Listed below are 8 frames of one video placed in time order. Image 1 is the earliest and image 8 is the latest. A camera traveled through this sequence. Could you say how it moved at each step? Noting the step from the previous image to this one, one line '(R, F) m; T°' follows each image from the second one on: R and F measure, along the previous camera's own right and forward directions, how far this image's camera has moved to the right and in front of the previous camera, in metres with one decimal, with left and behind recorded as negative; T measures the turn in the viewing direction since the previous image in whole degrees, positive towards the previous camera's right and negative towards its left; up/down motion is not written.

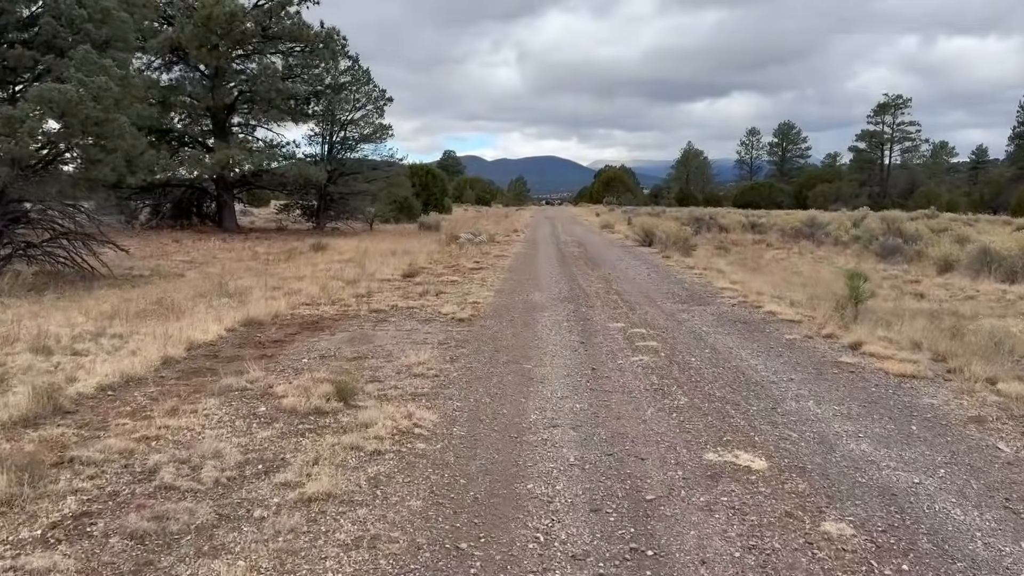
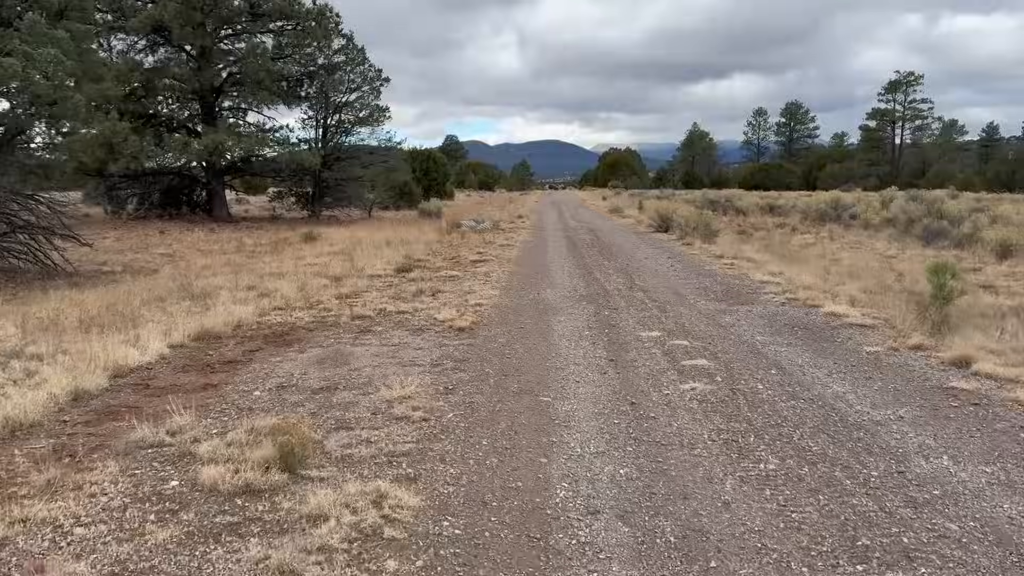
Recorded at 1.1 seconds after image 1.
(0.0, +1.5) m; 0°
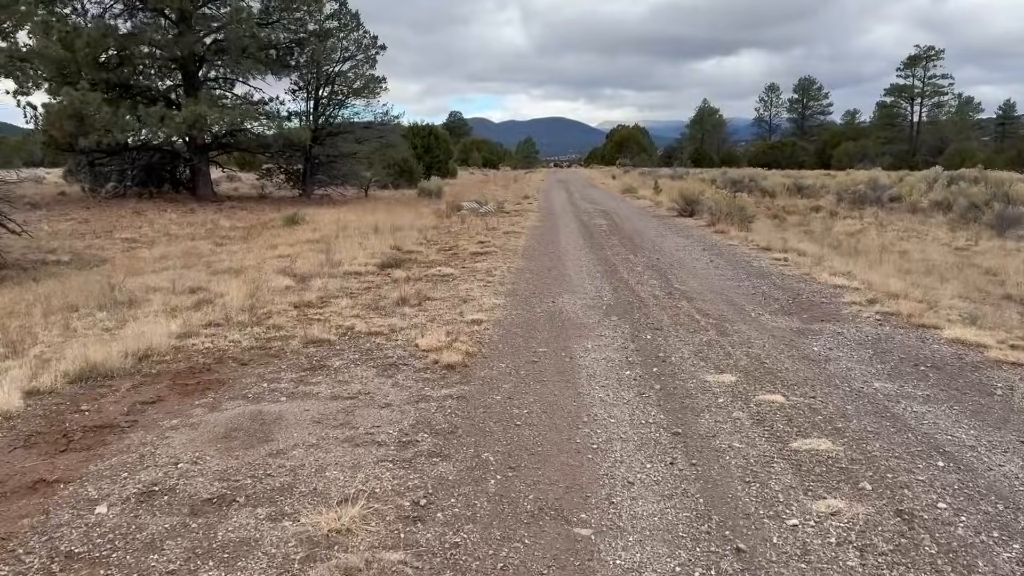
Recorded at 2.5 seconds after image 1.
(0.0, +2.0) m; 0°
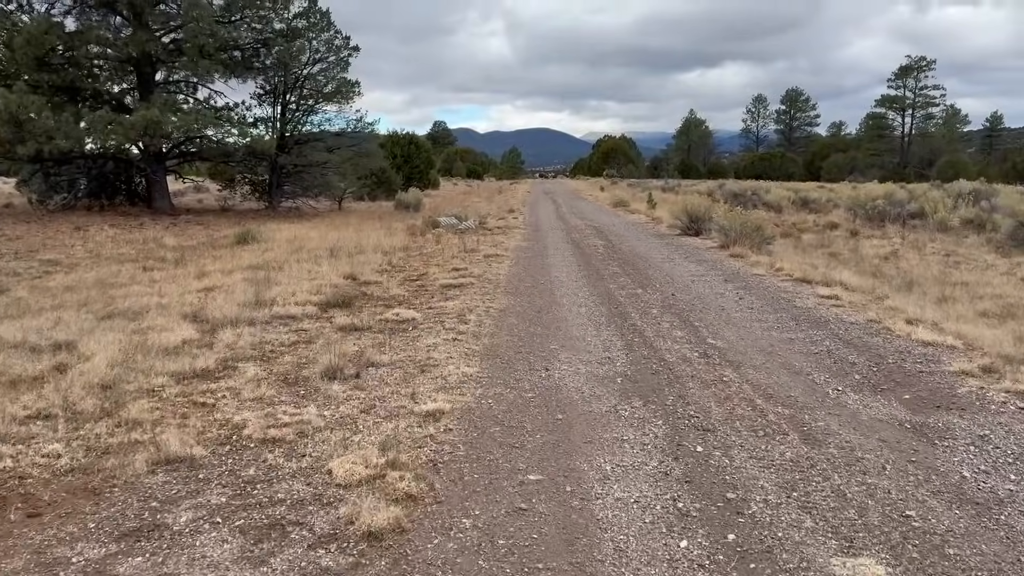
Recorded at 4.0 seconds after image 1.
(0.0, +2.0) m; +1°
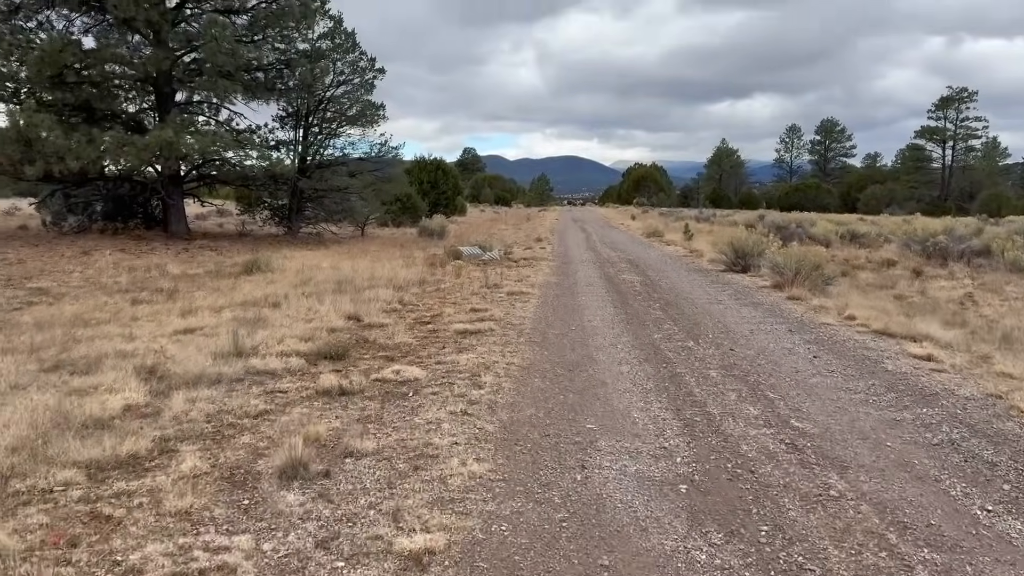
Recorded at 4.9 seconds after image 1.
(0.0, +1.3) m; -2°
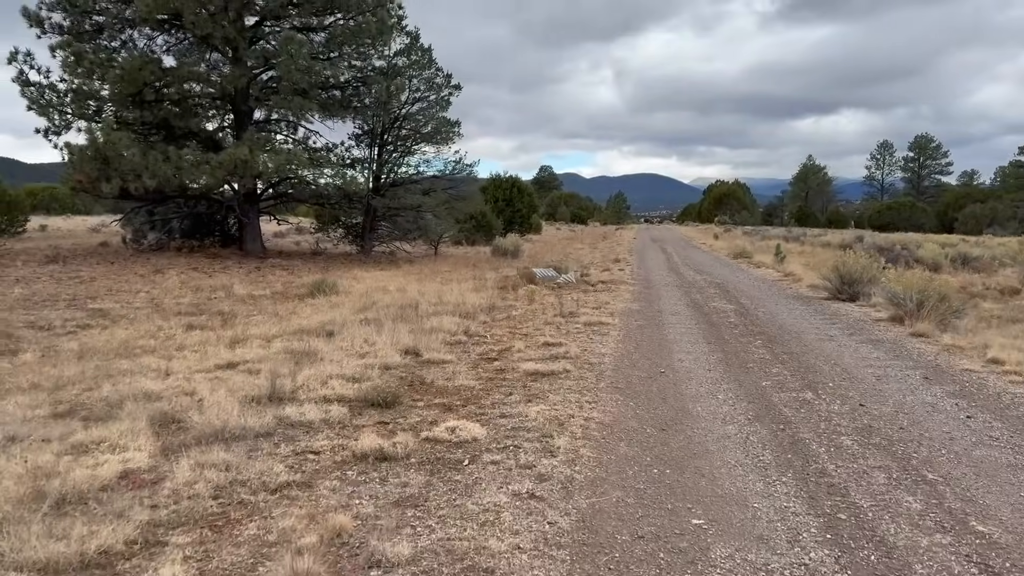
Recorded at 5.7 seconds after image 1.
(0.0, +1.0) m; -5°
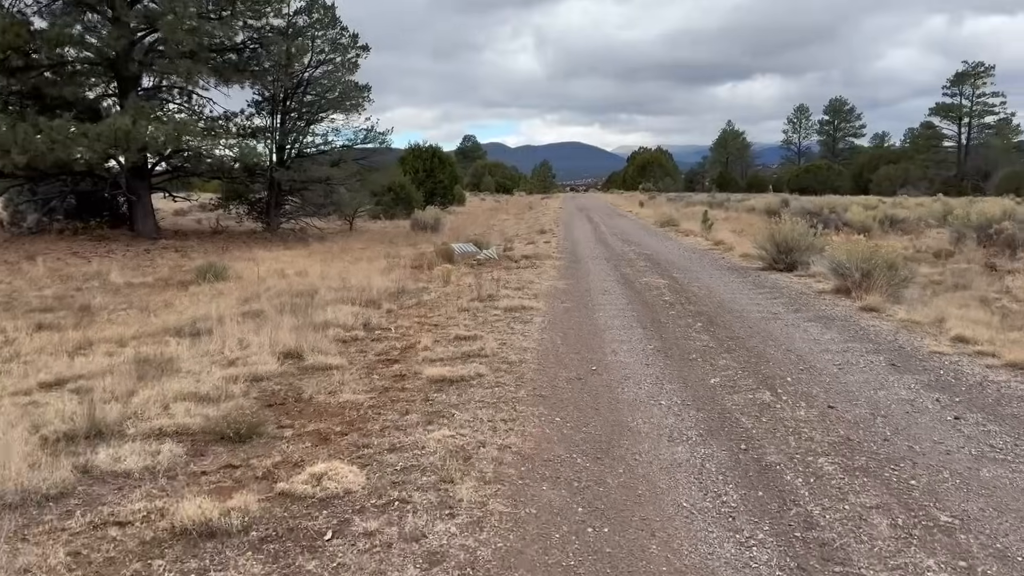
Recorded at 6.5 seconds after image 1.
(+0.2, +1.2) m; +5°
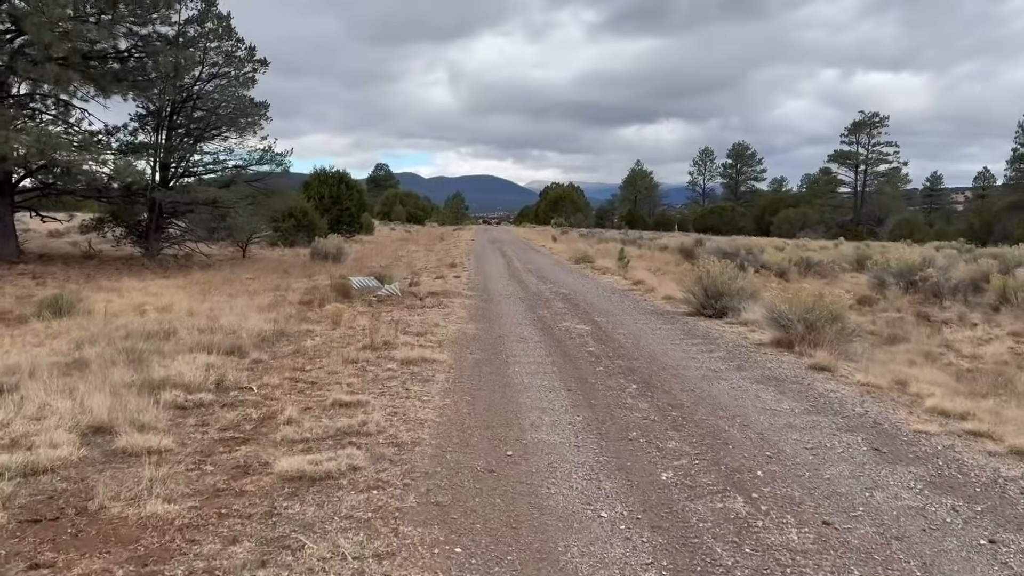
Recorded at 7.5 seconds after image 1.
(+0.1, +1.3) m; +6°
